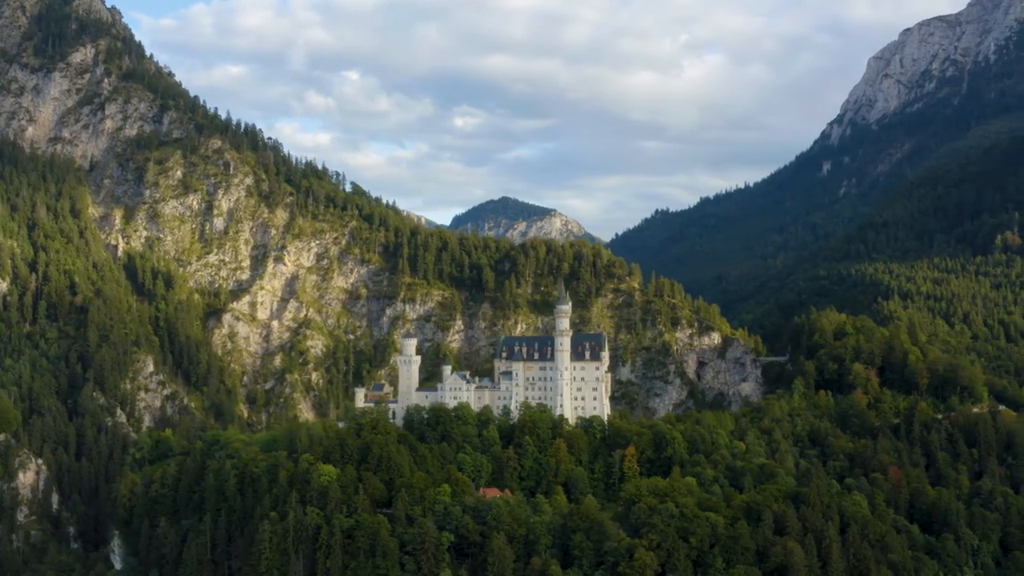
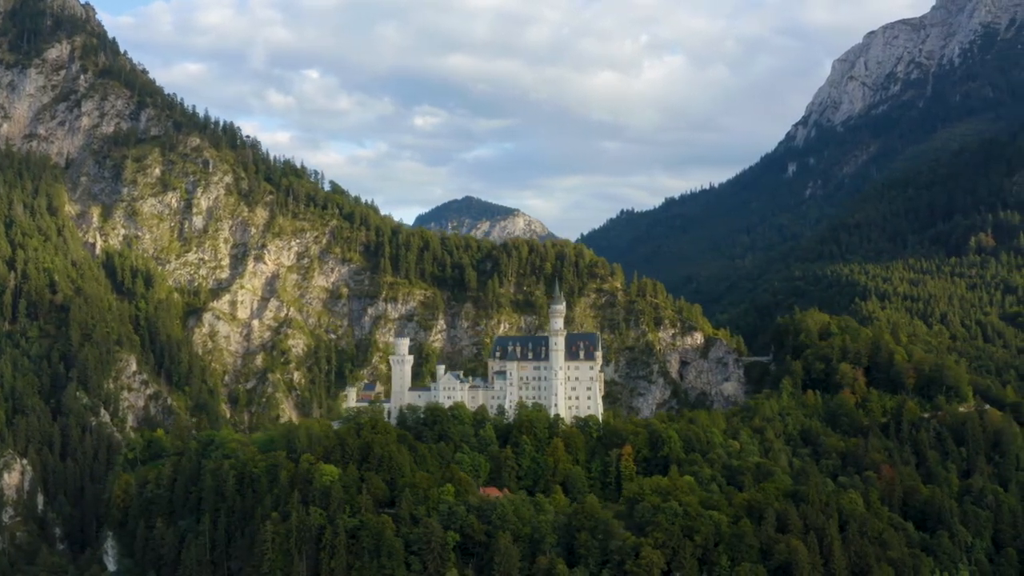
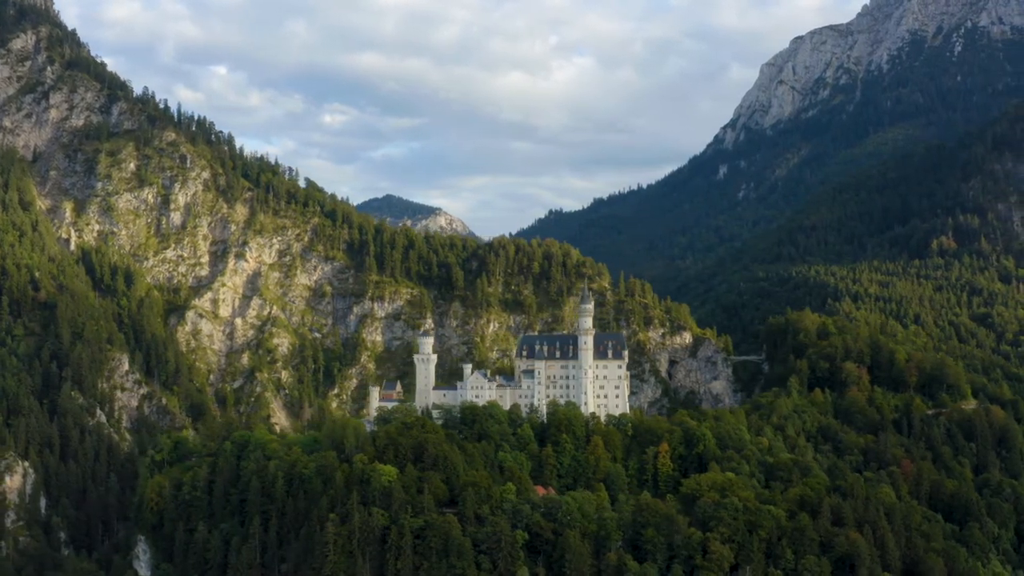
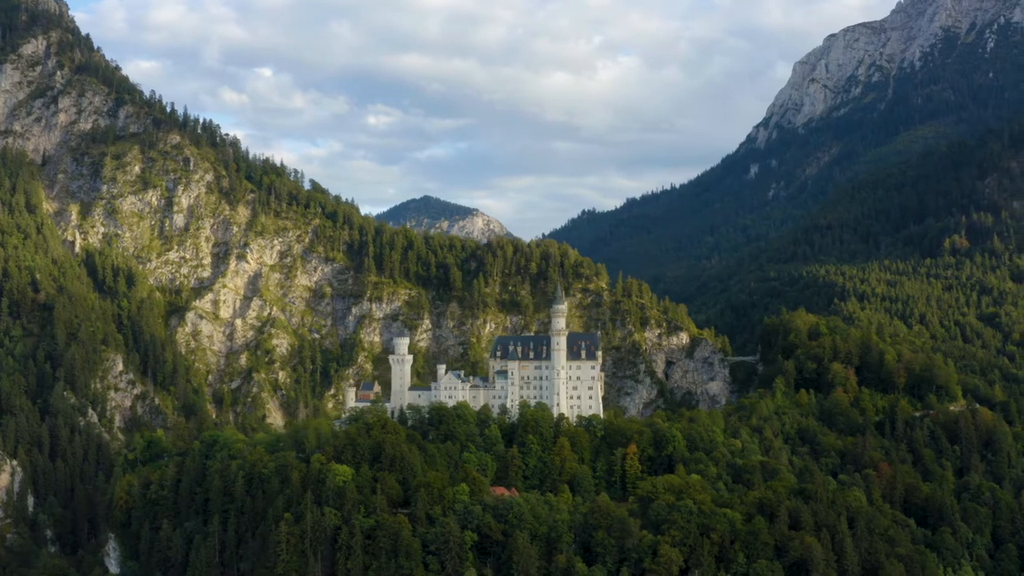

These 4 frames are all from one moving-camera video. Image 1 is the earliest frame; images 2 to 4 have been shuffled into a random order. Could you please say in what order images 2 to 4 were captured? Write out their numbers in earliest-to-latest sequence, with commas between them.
2, 4, 3
